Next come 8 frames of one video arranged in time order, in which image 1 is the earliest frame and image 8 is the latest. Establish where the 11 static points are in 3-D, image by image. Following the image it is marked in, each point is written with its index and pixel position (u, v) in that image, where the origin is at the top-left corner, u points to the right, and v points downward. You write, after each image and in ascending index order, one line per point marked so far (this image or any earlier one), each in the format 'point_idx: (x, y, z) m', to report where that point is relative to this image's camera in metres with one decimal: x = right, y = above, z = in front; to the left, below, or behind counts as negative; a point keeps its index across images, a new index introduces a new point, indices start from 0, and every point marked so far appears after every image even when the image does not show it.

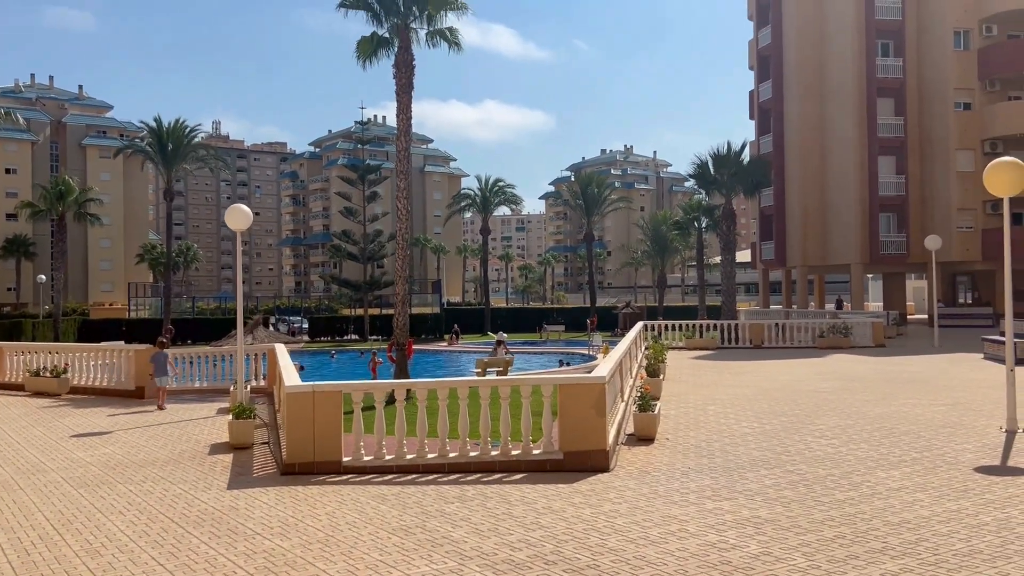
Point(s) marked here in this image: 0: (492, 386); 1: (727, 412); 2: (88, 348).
0: (-0.2, -0.9, +7.3) m
1: (+3.1, -1.8, +11.5) m
2: (-7.1, -1.0, +13.2) m
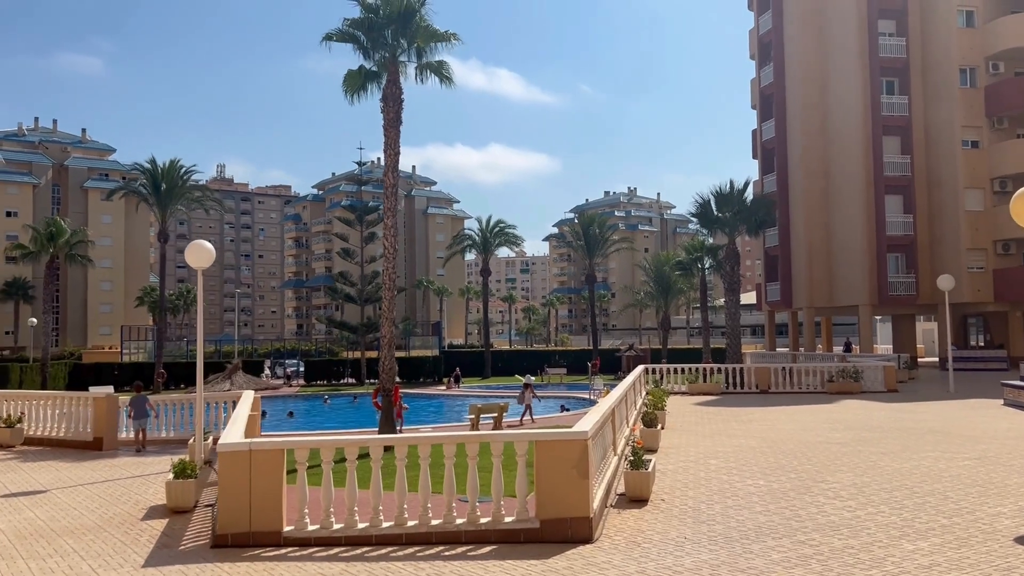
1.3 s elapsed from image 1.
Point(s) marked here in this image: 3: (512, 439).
0: (-0.4, -1.2, +6.4) m
1: (+2.9, -2.4, +10.6) m
2: (-7.3, -1.7, +12.3) m
3: (0.0, -1.2, +6.5) m
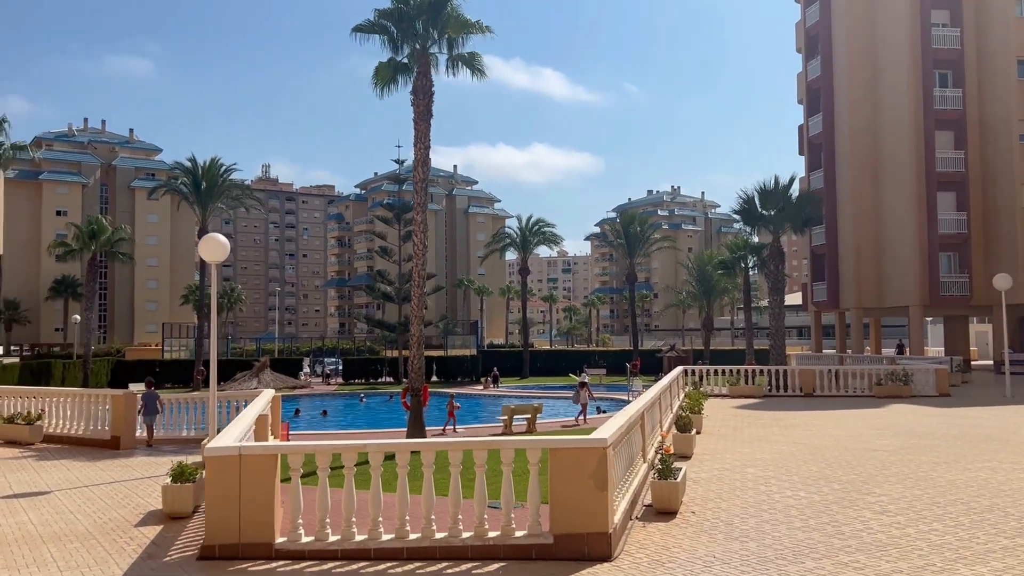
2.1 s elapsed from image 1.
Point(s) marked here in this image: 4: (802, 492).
0: (-0.3, -1.2, +5.9) m
1: (+3.2, -2.3, +9.9) m
2: (-6.9, -1.6, +12.1) m
3: (+0.1, -1.2, +6.0) m
4: (+3.2, -2.3, +8.8) m
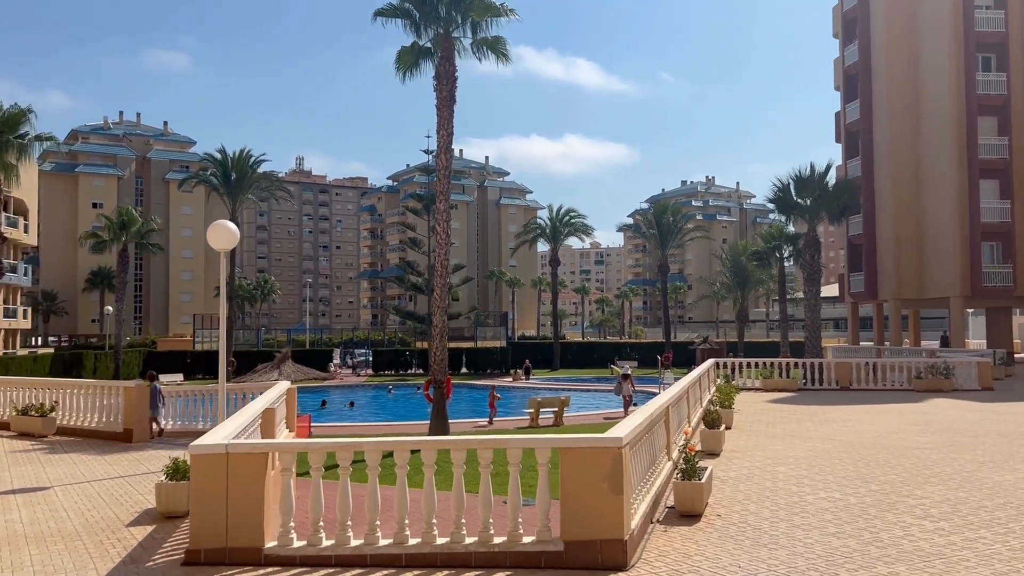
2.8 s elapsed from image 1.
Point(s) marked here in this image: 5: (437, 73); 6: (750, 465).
0: (-0.3, -1.1, +5.5) m
1: (+3.4, -2.2, +9.3) m
2: (-6.6, -1.5, +12.0) m
3: (+0.2, -1.1, +5.5) m
4: (+3.4, -2.2, +8.3) m
5: (-1.7, +4.9, +18.1) m
6: (+3.0, -2.2, +10.0) m
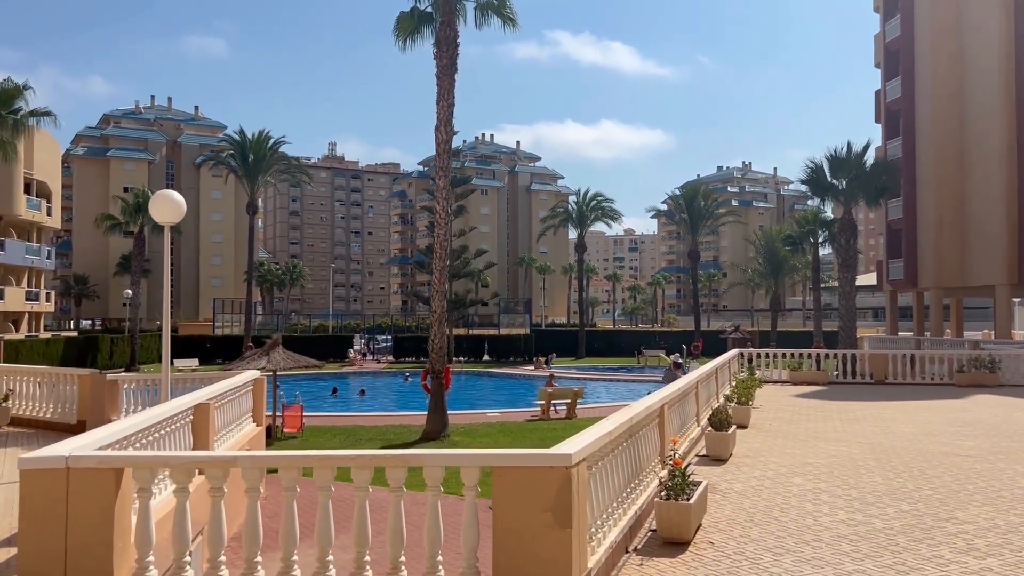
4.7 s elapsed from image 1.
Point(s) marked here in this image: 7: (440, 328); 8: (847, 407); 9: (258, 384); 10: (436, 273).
0: (-0.7, -1.0, +4.3) m
1: (+3.1, -2.0, +8.0) m
2: (-6.7, -1.2, +11.1) m
3: (-0.3, -1.0, +4.3) m
4: (+3.1, -2.0, +7.0) m
5: (-1.6, +5.3, +16.9) m
6: (+2.8, -2.1, +8.8) m
7: (-1.6, -0.9, +17.1) m
8: (+6.9, -2.5, +16.5) m
9: (-3.5, -1.3, +11.0) m
10: (-1.6, +0.3, +17.1) m
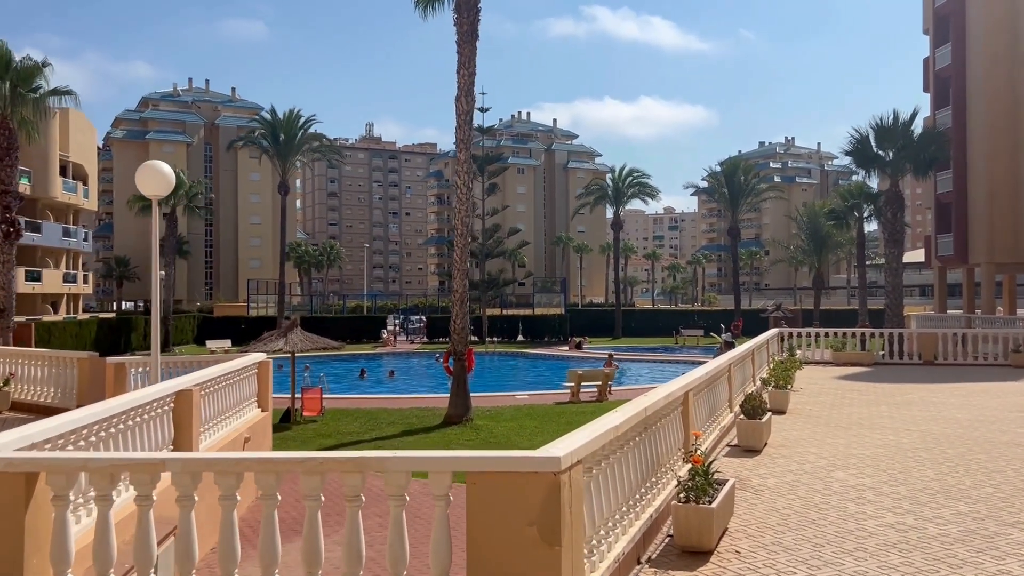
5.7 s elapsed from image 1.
0: (-0.8, -0.9, +3.6) m
1: (+3.2, -1.8, +7.2) m
2: (-6.5, -0.9, +10.7) m
3: (-0.4, -0.8, +3.7) m
4: (+3.1, -1.8, +6.2) m
5: (-1.1, +5.7, +16.1) m
6: (+2.9, -1.8, +8.0) m
7: (-1.0, -0.4, +16.5) m
8: (+7.4, -2.0, +15.4) m
9: (-3.3, -1.0, +10.4) m
10: (-1.1, +0.7, +16.4) m
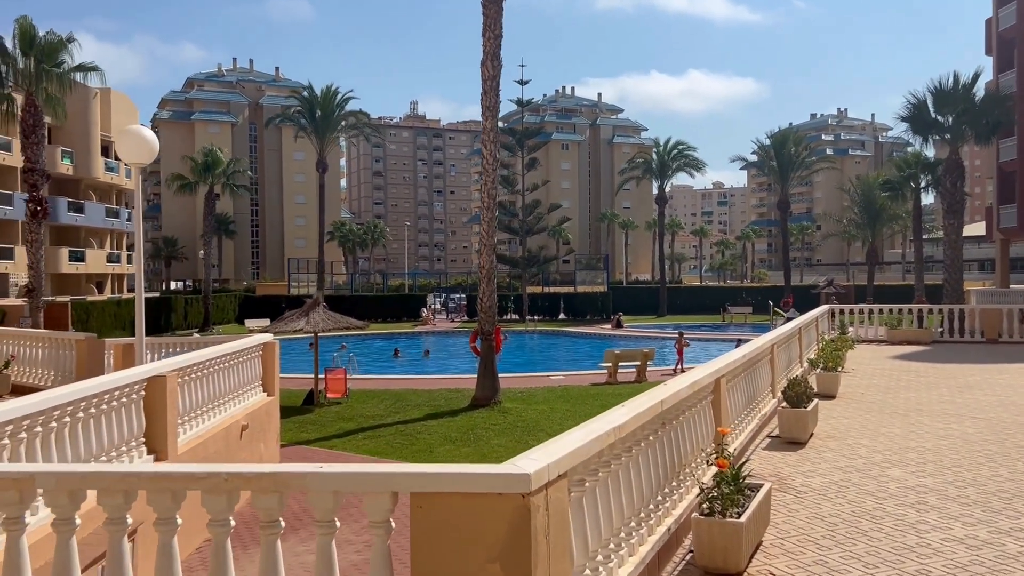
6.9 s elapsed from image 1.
0: (-1.0, -0.7, +2.9) m
1: (+3.2, -1.6, +6.2) m
2: (-6.2, -0.6, +10.3) m
3: (-0.5, -0.7, +2.9) m
4: (+3.1, -1.6, +5.2) m
5: (-0.6, +6.2, +15.1) m
6: (+3.0, -1.5, +7.0) m
7: (-0.4, 0.0, +15.7) m
8: (+8.0, -1.5, +14.2) m
9: (-3.0, -0.8, +9.8) m
10: (-0.5, +1.2, +15.6) m
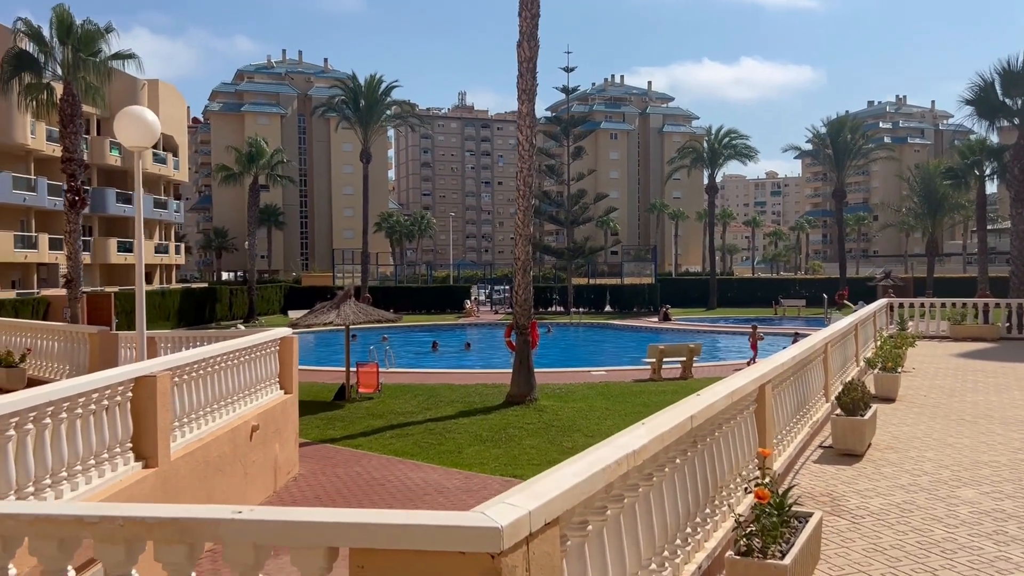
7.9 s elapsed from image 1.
0: (-1.1, -0.7, +2.3) m
1: (+3.3, -1.5, +5.4) m
2: (-5.9, -0.5, +10.0) m
3: (-0.6, -0.7, +2.3) m
4: (+3.1, -1.6, +4.4) m
5: (+0.1, +6.3, +14.4) m
6: (+3.1, -1.5, +6.2) m
7: (+0.3, +0.2, +15.1) m
8: (+8.6, -1.4, +13.1) m
9: (-2.7, -0.7, +9.4) m
10: (+0.2, +1.3, +14.9) m
